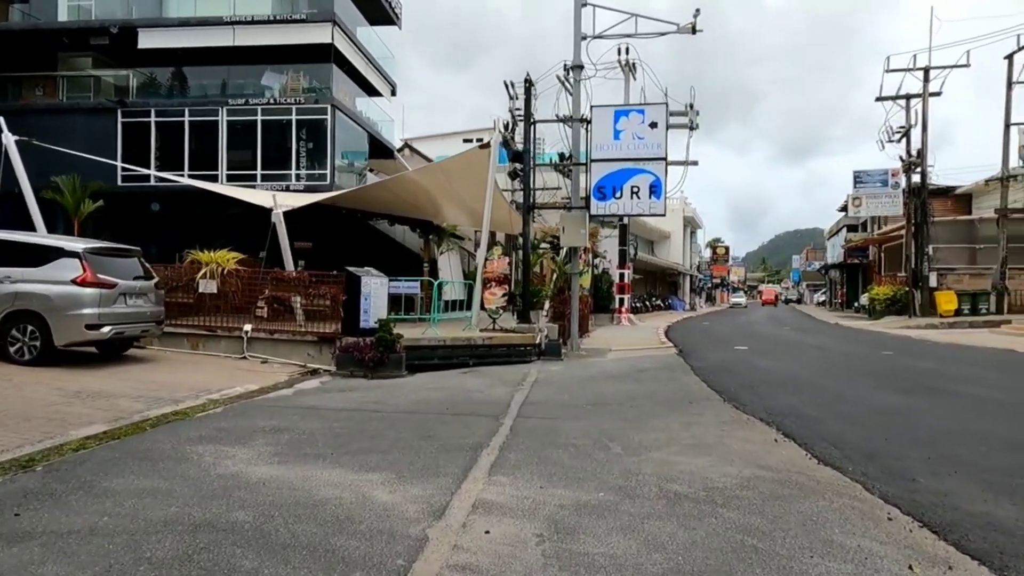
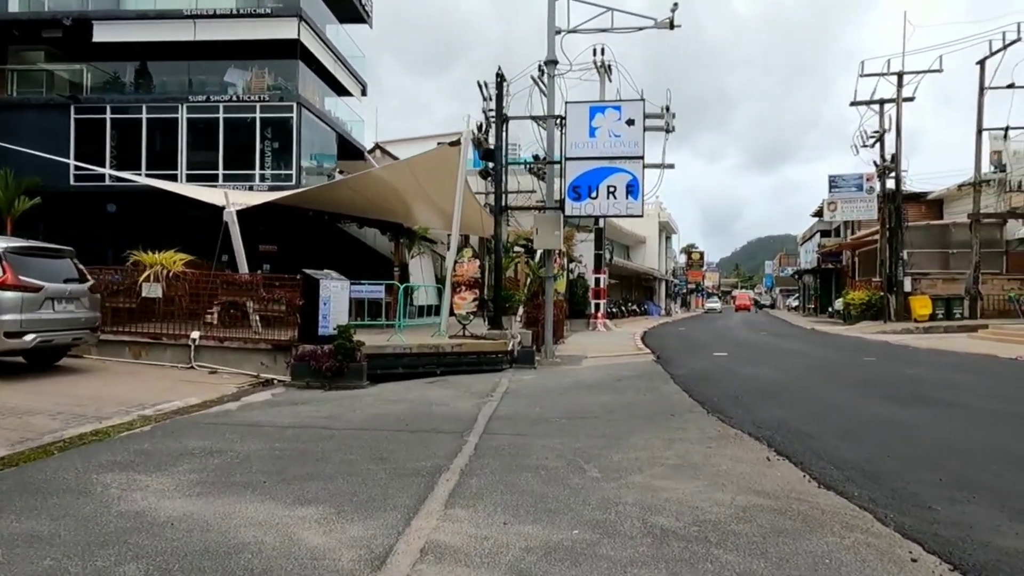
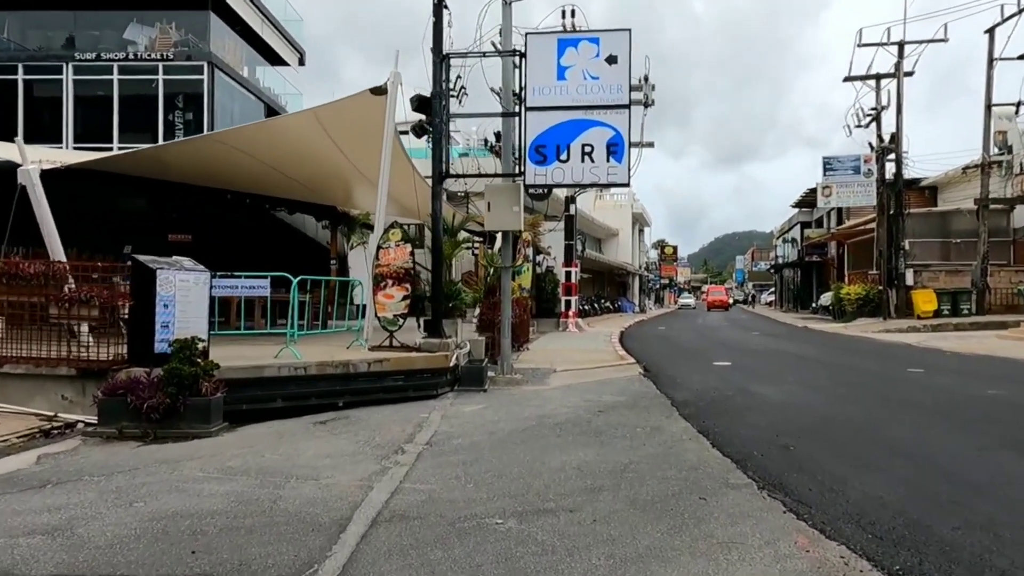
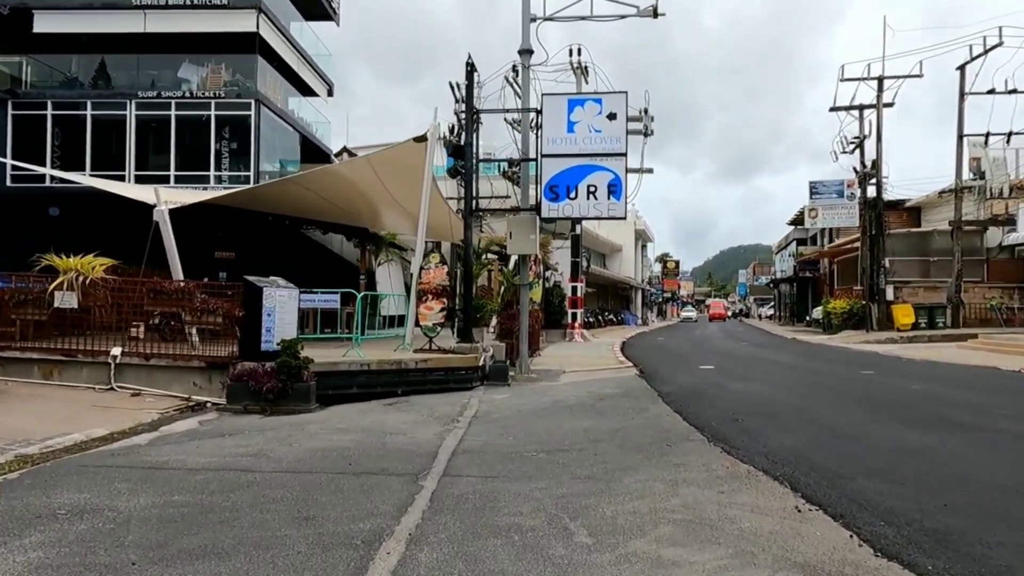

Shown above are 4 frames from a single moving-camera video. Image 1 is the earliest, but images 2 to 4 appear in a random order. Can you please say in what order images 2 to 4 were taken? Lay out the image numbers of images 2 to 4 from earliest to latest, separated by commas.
2, 4, 3
